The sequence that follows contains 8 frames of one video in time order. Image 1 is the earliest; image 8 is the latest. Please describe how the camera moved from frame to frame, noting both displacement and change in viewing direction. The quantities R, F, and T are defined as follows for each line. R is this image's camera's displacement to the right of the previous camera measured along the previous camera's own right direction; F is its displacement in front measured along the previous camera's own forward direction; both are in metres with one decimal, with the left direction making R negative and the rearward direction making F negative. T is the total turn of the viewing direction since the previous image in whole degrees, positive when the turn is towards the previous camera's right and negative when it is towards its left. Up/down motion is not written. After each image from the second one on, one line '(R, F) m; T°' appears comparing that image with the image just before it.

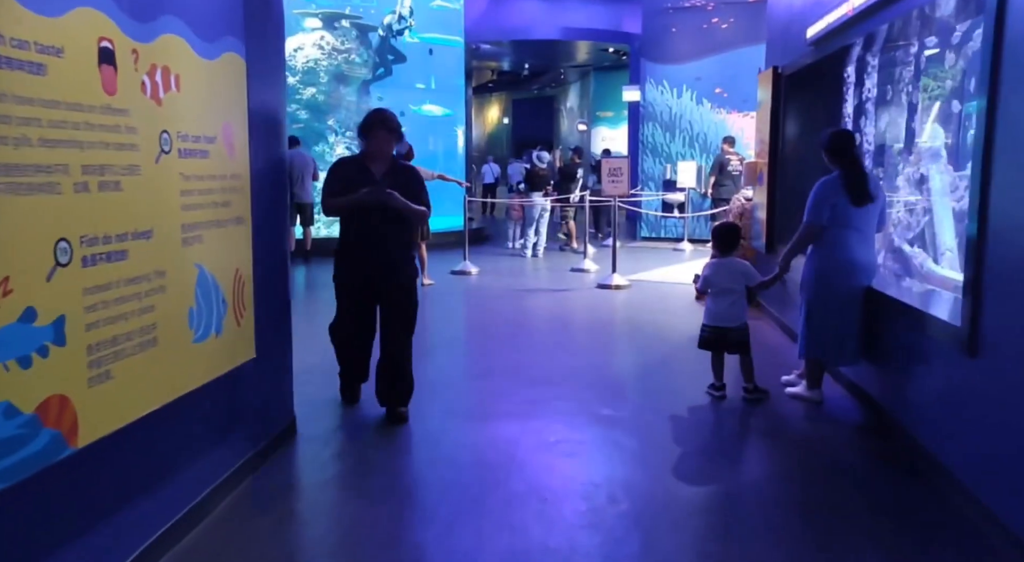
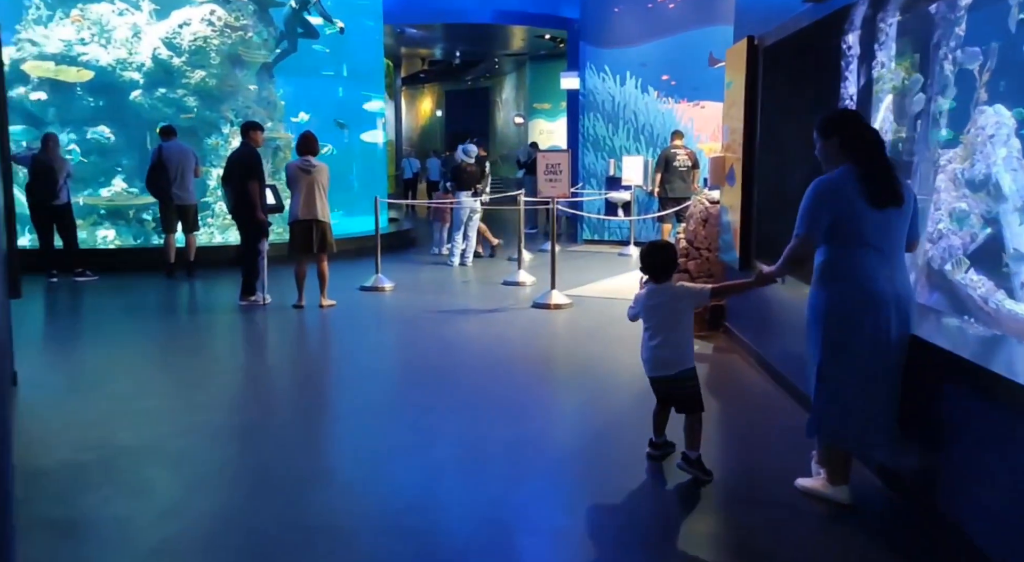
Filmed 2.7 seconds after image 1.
(+0.2, +1.6) m; +4°
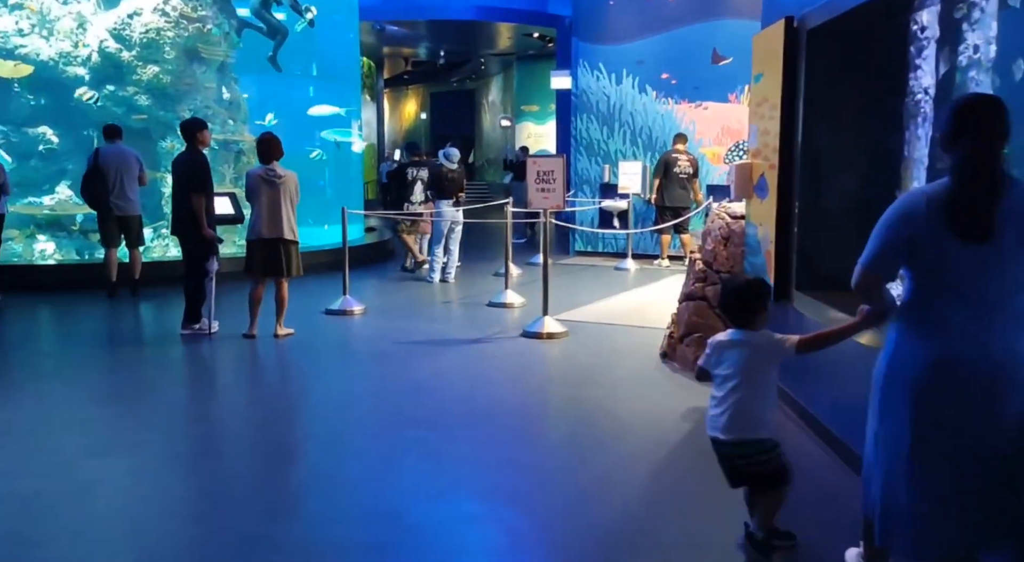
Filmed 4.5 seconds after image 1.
(0.0, +1.1) m; +1°
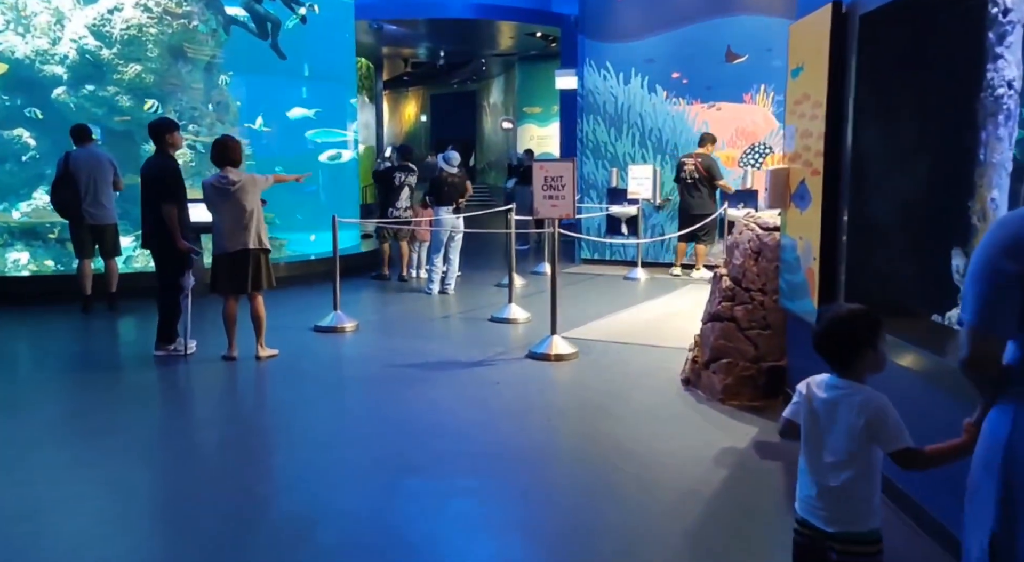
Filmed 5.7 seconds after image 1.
(0.0, +0.6) m; 0°
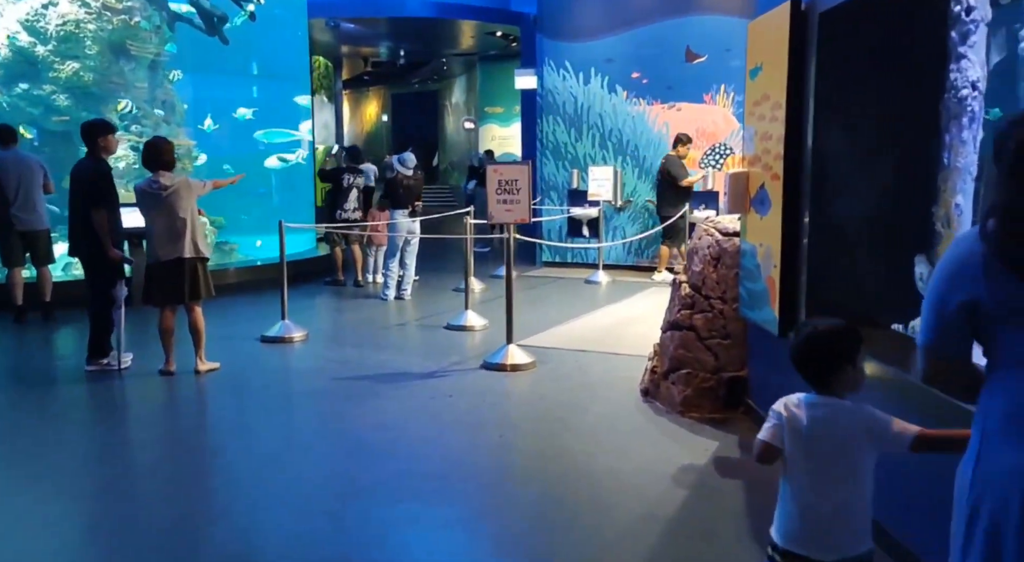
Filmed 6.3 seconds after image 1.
(+0.1, +0.2) m; +2°
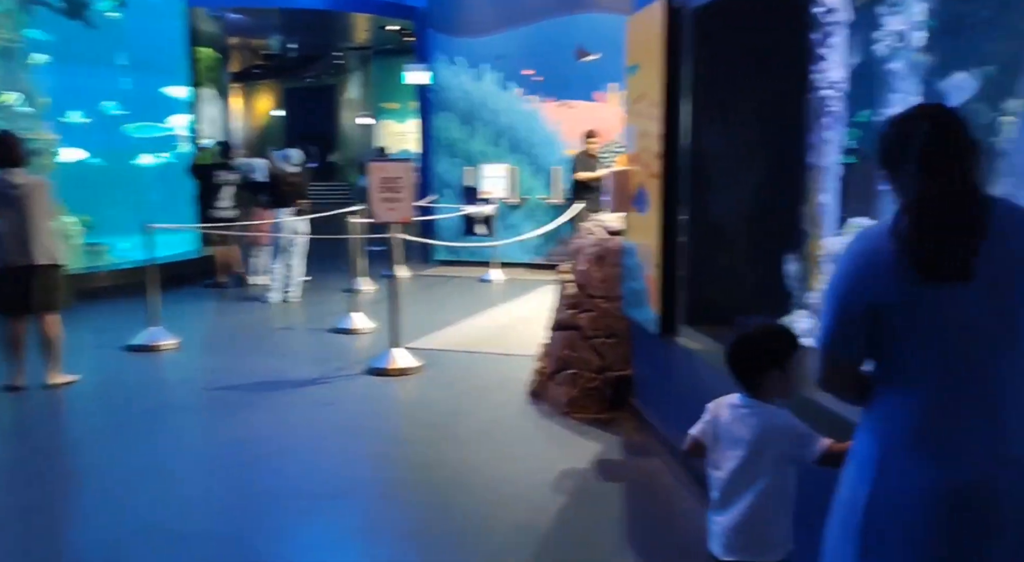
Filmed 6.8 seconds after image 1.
(+0.1, +0.1) m; +6°
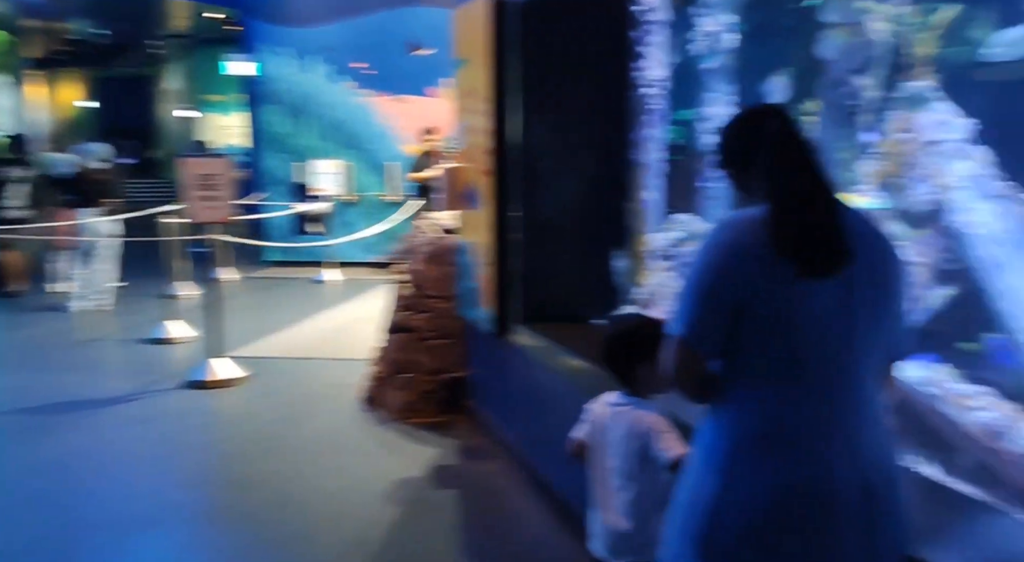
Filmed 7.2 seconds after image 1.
(+0.1, +0.1) m; +10°
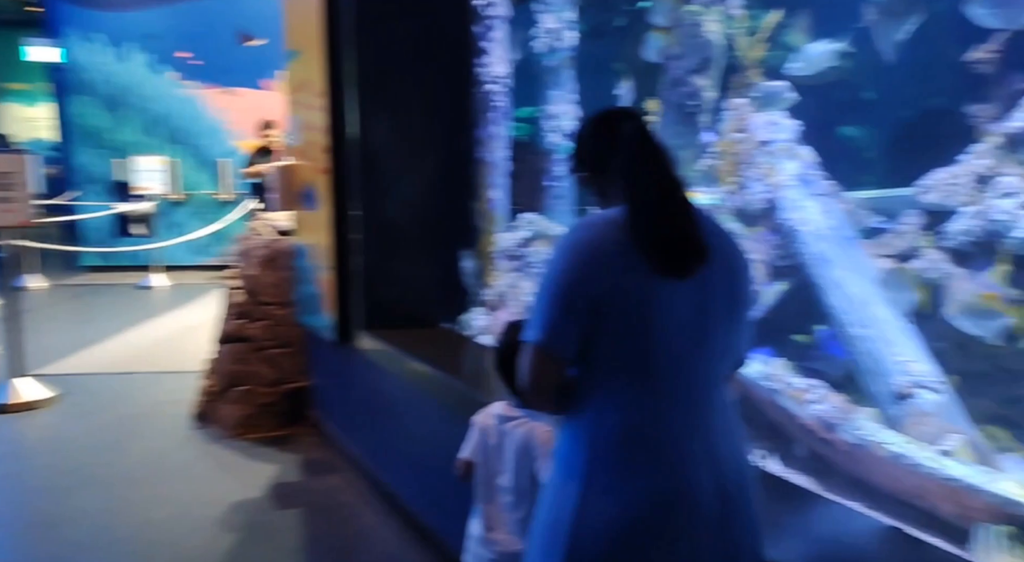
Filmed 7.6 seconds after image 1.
(0.0, +0.2) m; +10°
